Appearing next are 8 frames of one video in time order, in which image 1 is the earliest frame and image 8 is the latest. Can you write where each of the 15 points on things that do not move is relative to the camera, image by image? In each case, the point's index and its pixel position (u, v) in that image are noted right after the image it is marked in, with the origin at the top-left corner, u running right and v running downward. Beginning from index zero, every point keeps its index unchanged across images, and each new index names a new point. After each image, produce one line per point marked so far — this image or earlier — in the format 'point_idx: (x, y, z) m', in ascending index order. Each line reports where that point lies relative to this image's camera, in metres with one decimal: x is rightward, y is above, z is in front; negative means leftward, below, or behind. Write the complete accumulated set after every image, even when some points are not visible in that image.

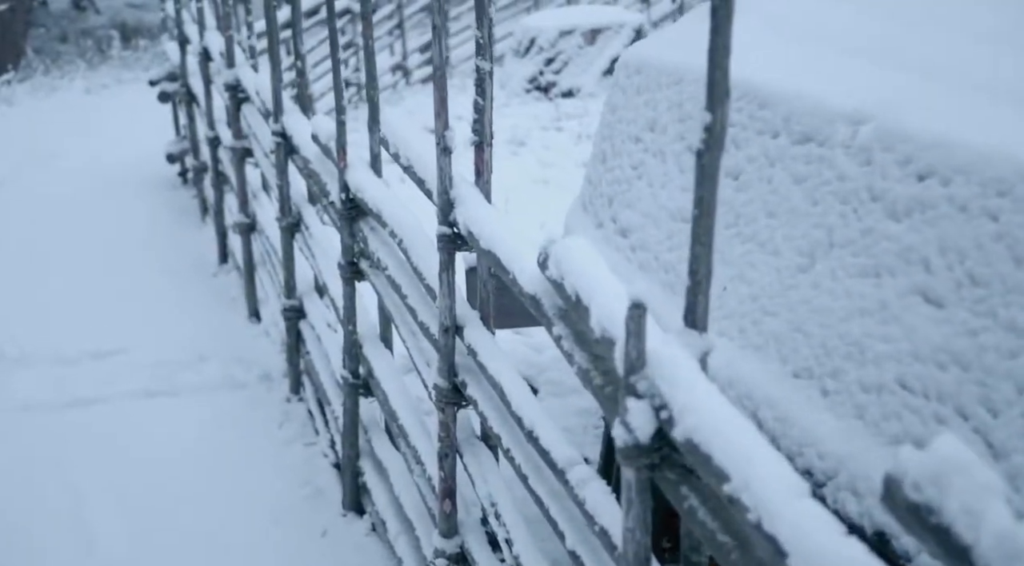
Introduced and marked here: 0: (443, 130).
0: (-0.2, +0.4, +3.6) m
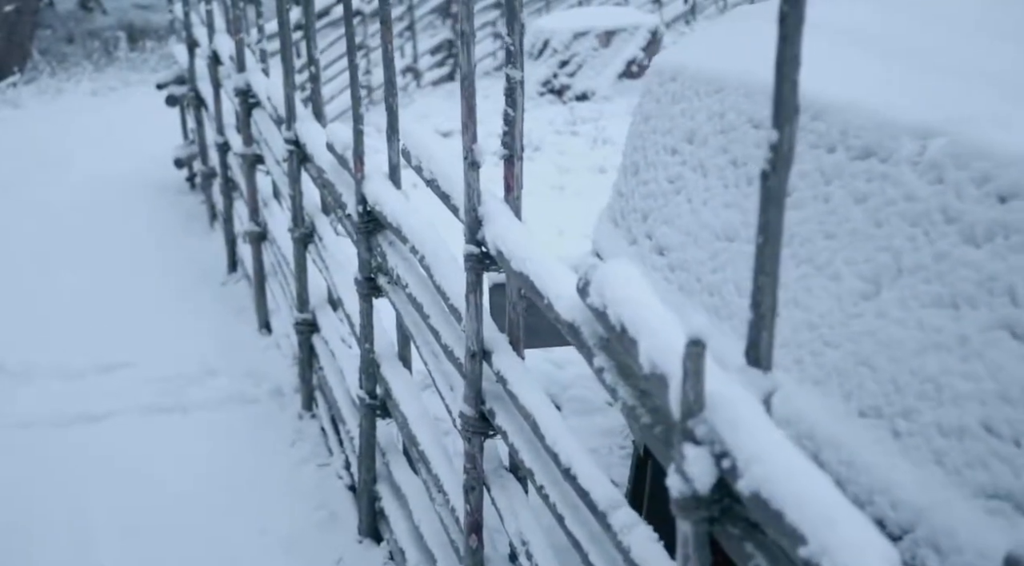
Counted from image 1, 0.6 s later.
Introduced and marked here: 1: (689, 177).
0: (-0.1, +0.4, +3.3) m
1: (+0.5, +0.3, +3.6) m
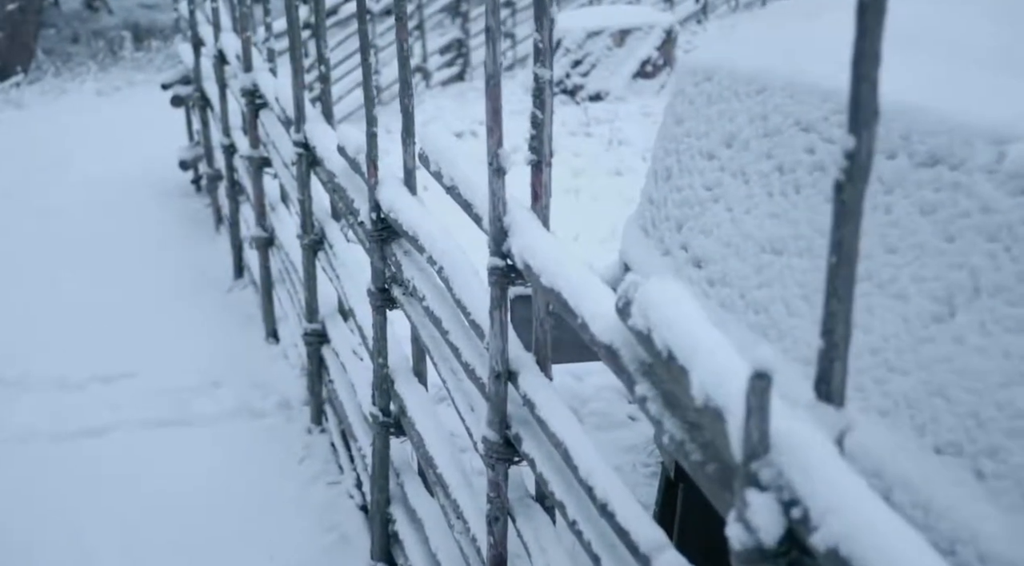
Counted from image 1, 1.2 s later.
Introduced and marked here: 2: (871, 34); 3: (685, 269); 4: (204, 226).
0: (0.0, +0.3, +3.1) m
1: (+0.6, +0.3, +3.4) m
2: (+0.5, +0.4, +1.9) m
3: (+0.5, 0.0, +3.4) m
4: (-2.4, +0.4, +9.4) m
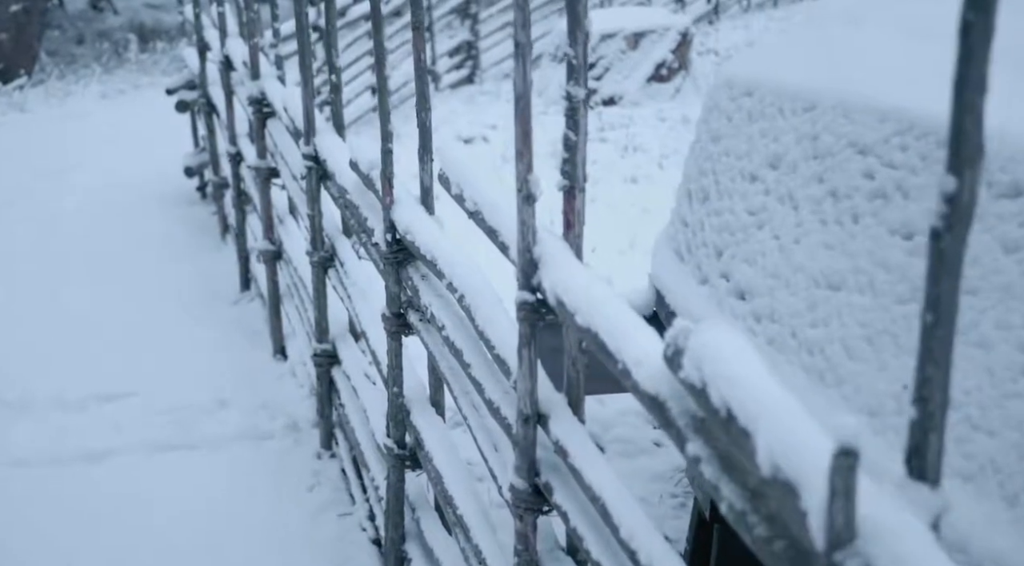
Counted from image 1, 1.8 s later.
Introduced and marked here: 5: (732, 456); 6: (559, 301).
0: (0.0, +0.3, +2.8) m
1: (+0.7, +0.2, +3.1) m
2: (+0.6, +0.3, +1.6) m
3: (+0.6, 0.0, +3.2) m
4: (-2.3, +0.4, +9.2) m
5: (+0.4, -0.3, +2.1) m
6: (+0.1, 0.0, +2.8) m
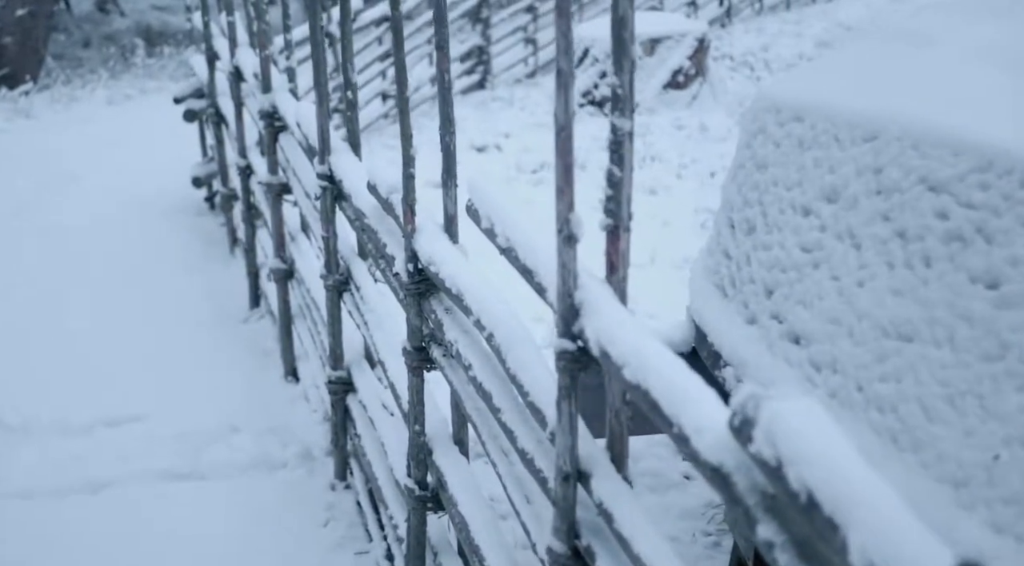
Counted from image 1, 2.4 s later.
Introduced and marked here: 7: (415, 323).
0: (+0.1, +0.2, +2.6) m
1: (+0.8, +0.1, +2.9) m
2: (+0.7, +0.2, +1.4) m
3: (+0.6, -0.1, +3.0) m
4: (-2.2, +0.3, +9.0) m
5: (+0.5, -0.4, +1.9) m
6: (+0.2, -0.1, +2.6) m
7: (-0.3, -0.1, +3.9) m
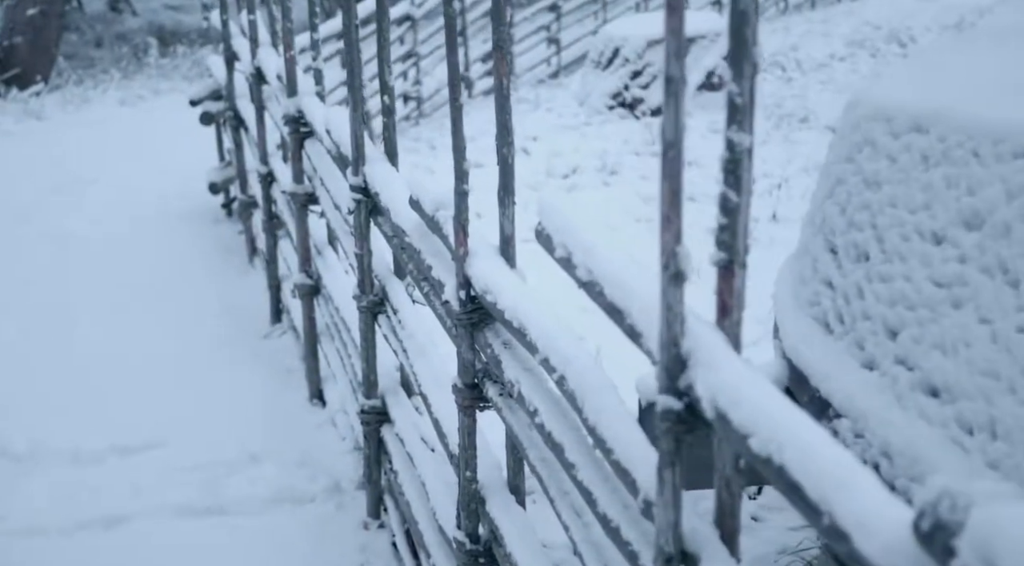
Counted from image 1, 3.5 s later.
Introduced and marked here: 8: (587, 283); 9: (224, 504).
0: (+0.3, +0.1, +2.2) m
1: (+0.9, 0.0, +2.4) m
2: (+0.9, +0.1, +0.9) m
3: (+0.8, -0.2, +2.5) m
4: (-1.9, +0.2, +8.6) m
5: (+0.6, -0.5, +1.4) m
6: (+0.4, -0.2, +2.1) m
7: (-0.1, -0.2, +3.5) m
8: (+0.2, 0.0, +2.6) m
9: (-1.2, -0.9, +5.2) m
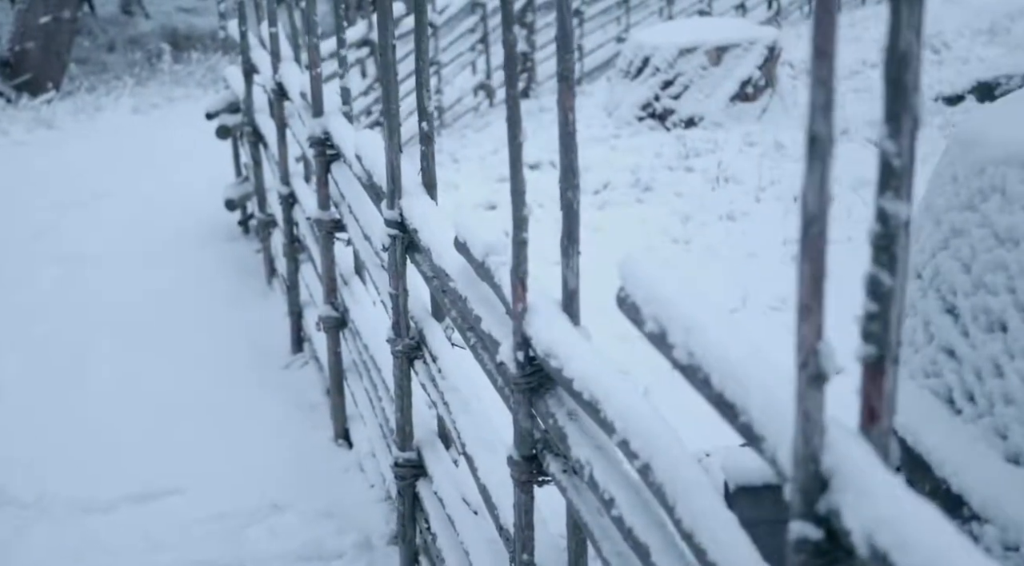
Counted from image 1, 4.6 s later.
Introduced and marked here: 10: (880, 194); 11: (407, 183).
0: (+0.4, -0.1, +1.8) m
1: (+1.1, -0.2, +2.0) m
2: (+1.0, 0.0, +0.5) m
3: (+1.0, -0.4, +2.1) m
4: (-1.7, 0.0, +8.2) m
5: (+0.8, -0.6, +1.0) m
6: (+0.5, -0.4, +1.7) m
7: (0.0, -0.4, +3.1) m
8: (+0.3, -0.2, +2.2) m
9: (-1.0, -1.1, +4.8) m
10: (+0.5, +0.1, +1.8) m
11: (-0.4, +0.4, +4.2) m
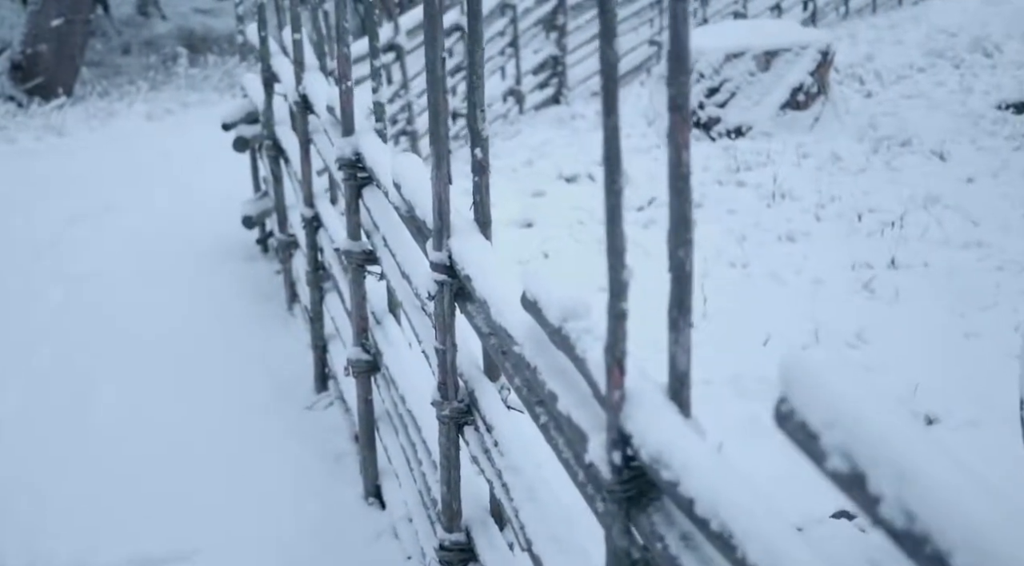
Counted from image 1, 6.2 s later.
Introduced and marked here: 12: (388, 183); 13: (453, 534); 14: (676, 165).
0: (+0.6, -0.2, +1.1) m
1: (+1.3, -0.3, +1.4) m
2: (+1.1, -0.2, -0.1) m
3: (+1.1, -0.5, +1.4) m
4: (-1.5, -0.1, +7.5) m
5: (+0.9, -0.8, +0.4) m
6: (+0.7, -0.5, +1.0) m
7: (+0.2, -0.5, +2.4) m
8: (+0.5, -0.3, +1.5) m
9: (-0.8, -1.2, +4.1) m
10: (+0.7, 0.0, +1.1) m
11: (-0.2, +0.2, +3.5) m
12: (-0.4, +0.4, +4.3) m
13: (-0.2, -0.8, +3.7) m
14: (+0.3, +0.2, +2.2) m
